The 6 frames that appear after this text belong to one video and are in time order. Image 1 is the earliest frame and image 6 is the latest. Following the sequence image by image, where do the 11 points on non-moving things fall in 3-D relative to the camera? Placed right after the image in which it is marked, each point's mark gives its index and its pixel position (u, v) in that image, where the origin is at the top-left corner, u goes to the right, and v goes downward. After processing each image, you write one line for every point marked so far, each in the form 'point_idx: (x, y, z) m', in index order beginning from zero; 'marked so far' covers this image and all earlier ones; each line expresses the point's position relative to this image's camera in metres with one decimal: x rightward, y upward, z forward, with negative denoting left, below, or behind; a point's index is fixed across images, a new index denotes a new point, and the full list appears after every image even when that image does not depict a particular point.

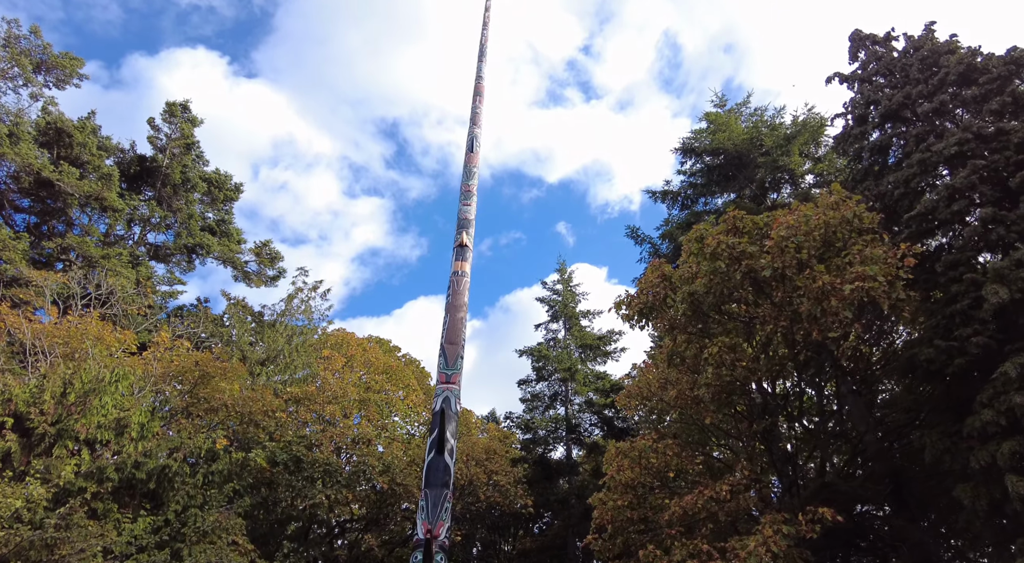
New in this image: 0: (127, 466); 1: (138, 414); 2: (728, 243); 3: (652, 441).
0: (-6.8, -3.3, +11.6) m
1: (-6.9, -2.4, +12.0) m
2: (+3.6, +0.6, +11.1) m
3: (+2.8, -3.1, +12.9) m
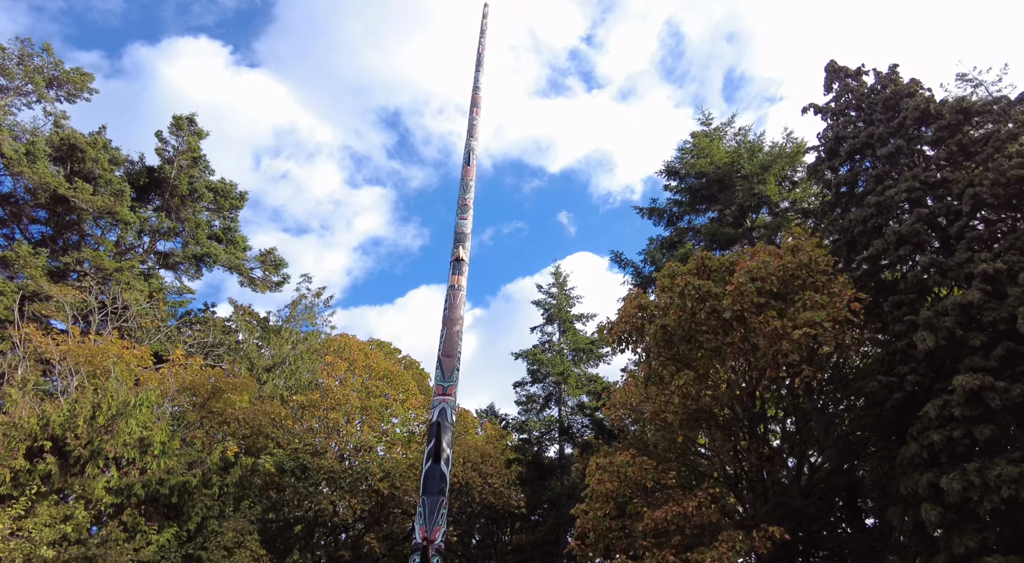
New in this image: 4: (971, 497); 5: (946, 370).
0: (-7.0, -4.0, +12.8) m
1: (-7.1, -3.0, +13.1) m
2: (+3.4, 0.0, +12.2) m
3: (+2.6, -3.7, +14.0) m
4: (+5.9, -2.8, +8.4) m
5: (+6.9, -1.4, +10.3) m
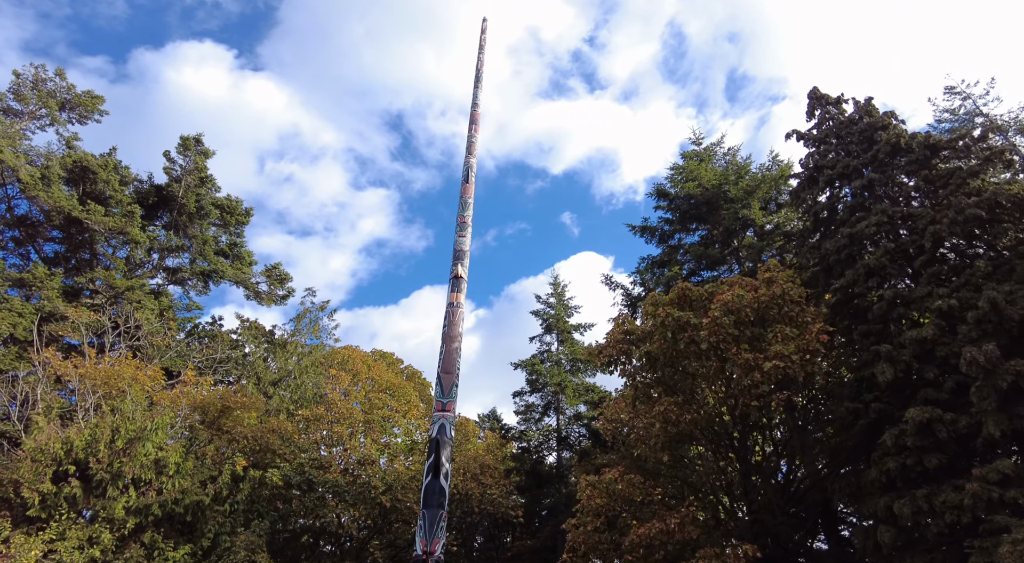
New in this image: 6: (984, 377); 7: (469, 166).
0: (-7.2, -4.6, +13.6) m
1: (-7.3, -3.7, +14.0) m
2: (+3.2, -0.7, +13.0) m
3: (+2.4, -4.4, +14.8) m
4: (+5.7, -3.4, +9.2) m
5: (+6.7, -2.0, +11.0) m
6: (+6.6, -1.3, +9.1) m
7: (-1.0, +3.5, +16.6) m
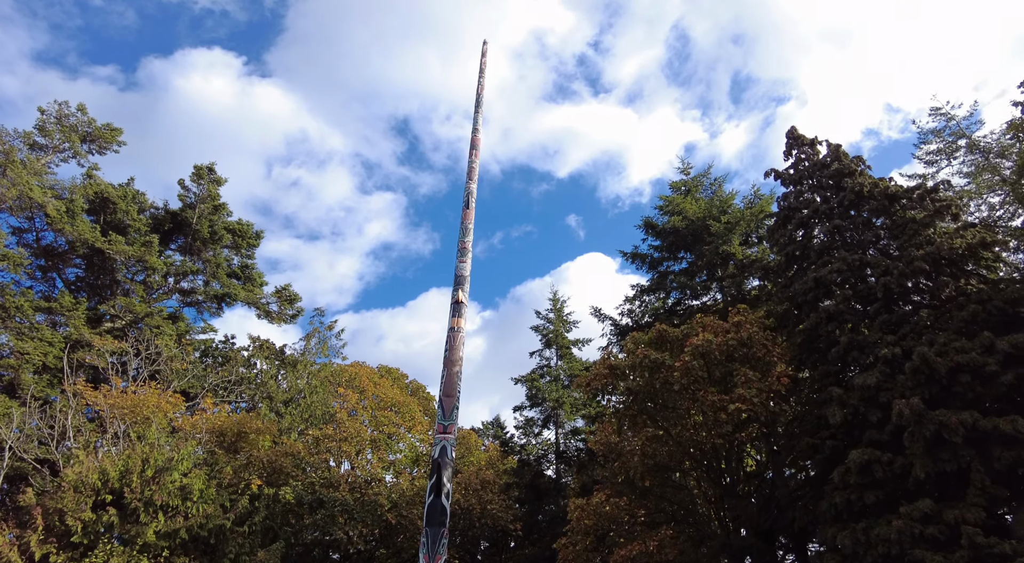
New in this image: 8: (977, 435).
0: (-7.3, -5.6, +15.0) m
1: (-7.4, -4.7, +15.4) m
2: (+3.0, -1.6, +14.3) m
3: (+2.3, -5.3, +16.1) m
4: (+5.5, -4.3, +10.4) m
5: (+6.5, -2.9, +12.3) m
6: (+6.3, -2.3, +10.3) m
7: (-1.1, +2.5, +17.9) m
8: (+7.2, -2.4, +10.1) m
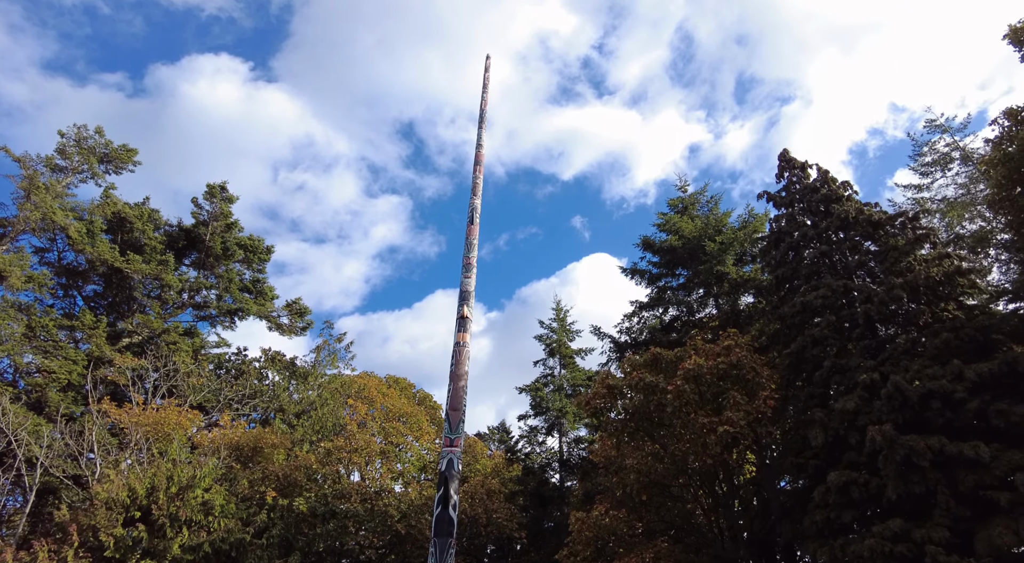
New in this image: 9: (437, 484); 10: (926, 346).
0: (-7.2, -6.3, +15.9) m
1: (-7.3, -5.4, +16.3) m
2: (+3.1, -2.2, +15.1) m
3: (+2.4, -5.9, +17.0) m
4: (+5.5, -4.9, +11.2) m
5: (+6.5, -3.5, +13.1) m
6: (+6.4, -2.8, +11.1) m
7: (-1.1, +1.9, +18.8) m
8: (+7.2, -3.0, +10.9) m
9: (-1.6, -4.3, +14.0) m
10: (+8.3, -1.3, +13.1) m
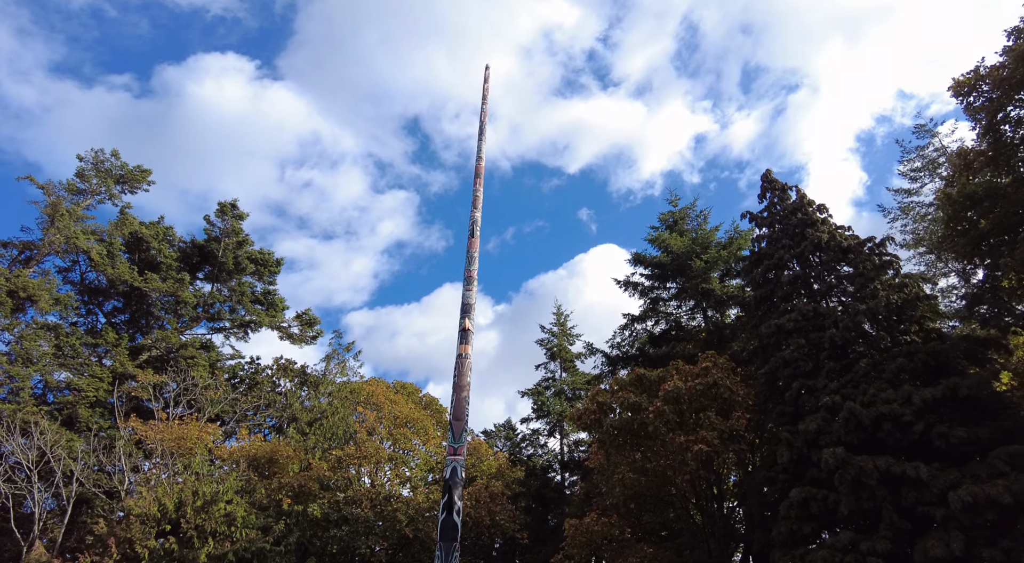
0: (-7.3, -7.1, +17.4) m
1: (-7.4, -6.2, +17.8) m
2: (+3.0, -2.9, +16.4) m
3: (+2.3, -6.6, +18.3) m
4: (+5.4, -5.6, +12.5) m
5: (+6.4, -4.2, +14.3) m
6: (+6.2, -3.5, +12.4) m
7: (-1.2, +1.2, +20.1) m
8: (+7.1, -3.6, +12.2) m
9: (-1.7, -5.1, +15.3) m
10: (+8.1, -1.9, +14.3) m
